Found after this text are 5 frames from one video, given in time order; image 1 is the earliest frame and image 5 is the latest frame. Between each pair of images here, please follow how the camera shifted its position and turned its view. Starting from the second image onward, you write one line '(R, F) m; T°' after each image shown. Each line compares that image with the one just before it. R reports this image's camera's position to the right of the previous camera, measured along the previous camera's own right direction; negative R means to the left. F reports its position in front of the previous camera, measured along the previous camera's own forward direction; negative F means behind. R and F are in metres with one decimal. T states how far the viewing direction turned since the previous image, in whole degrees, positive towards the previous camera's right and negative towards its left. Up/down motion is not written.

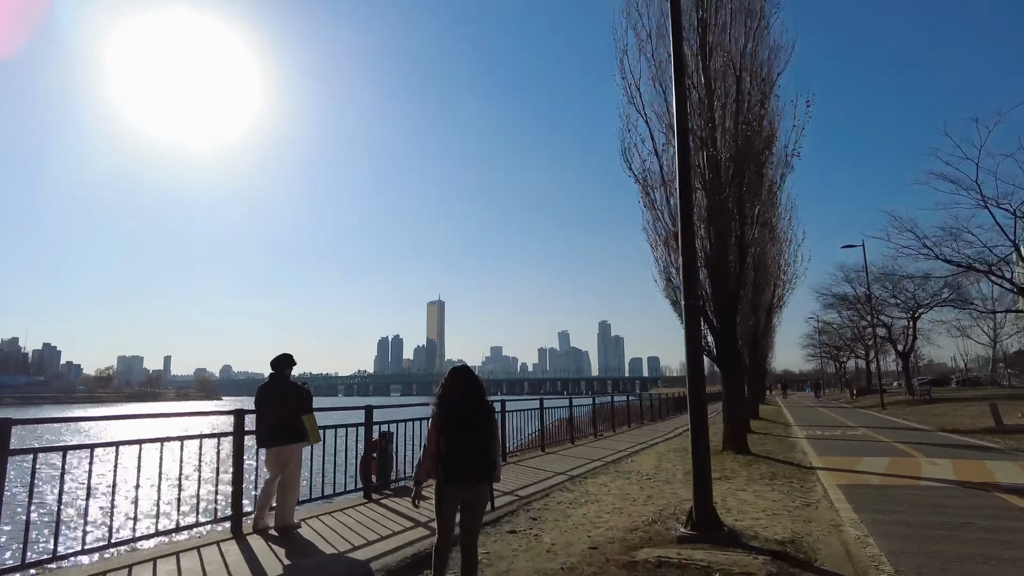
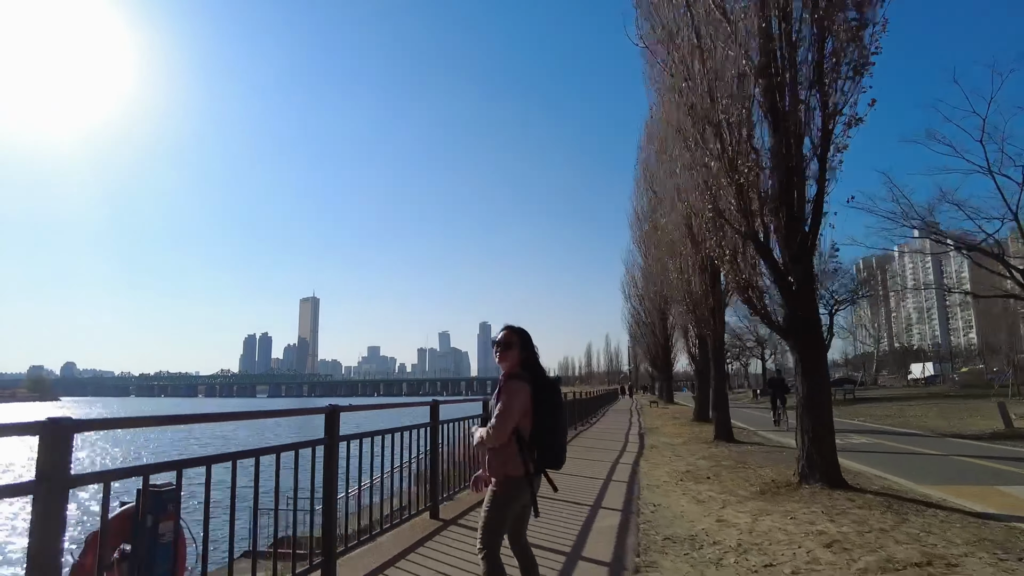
(-0.7, +5.8) m; +11°
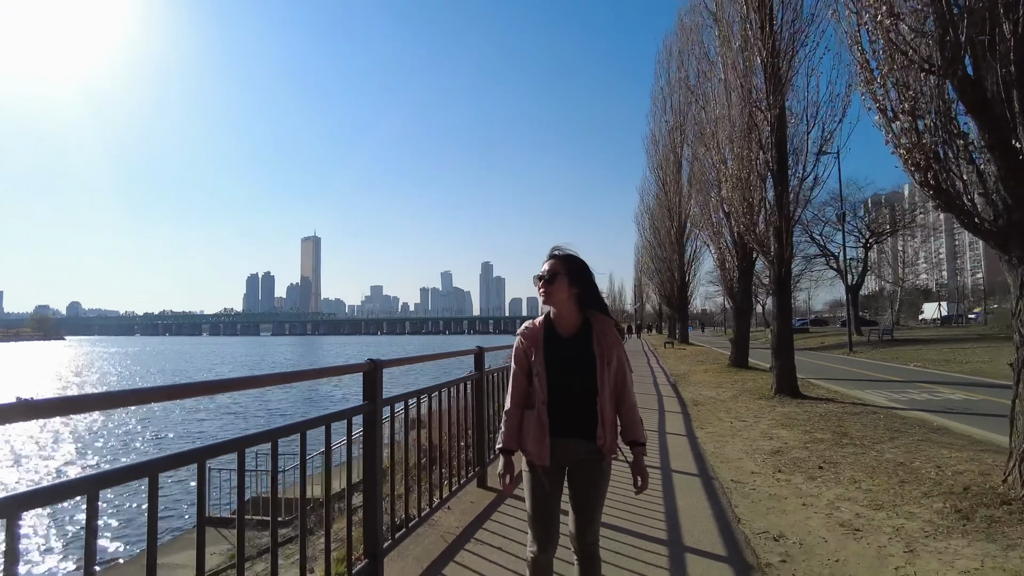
(-0.1, +3.4) m; 0°
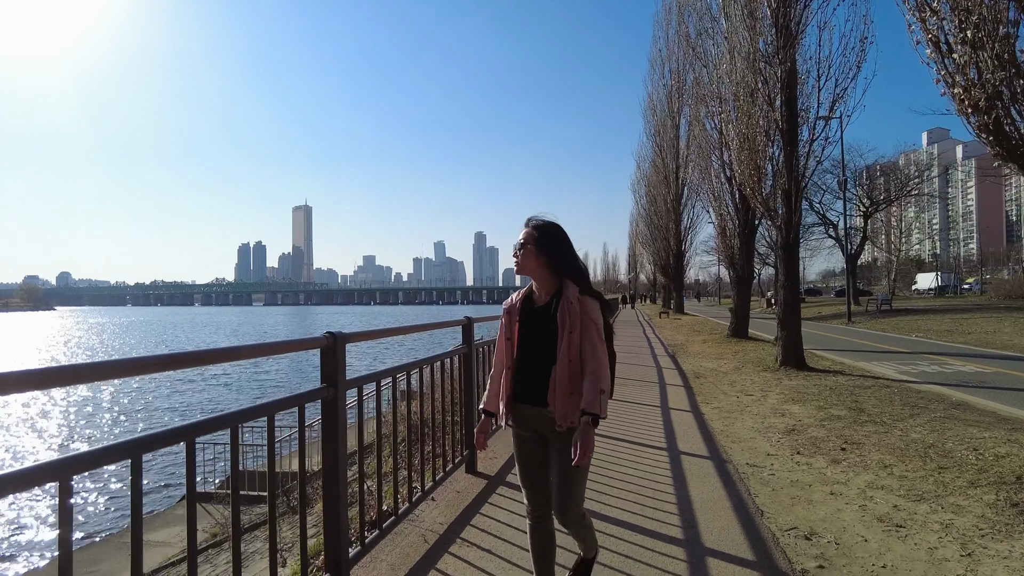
(0.0, +0.6) m; +1°
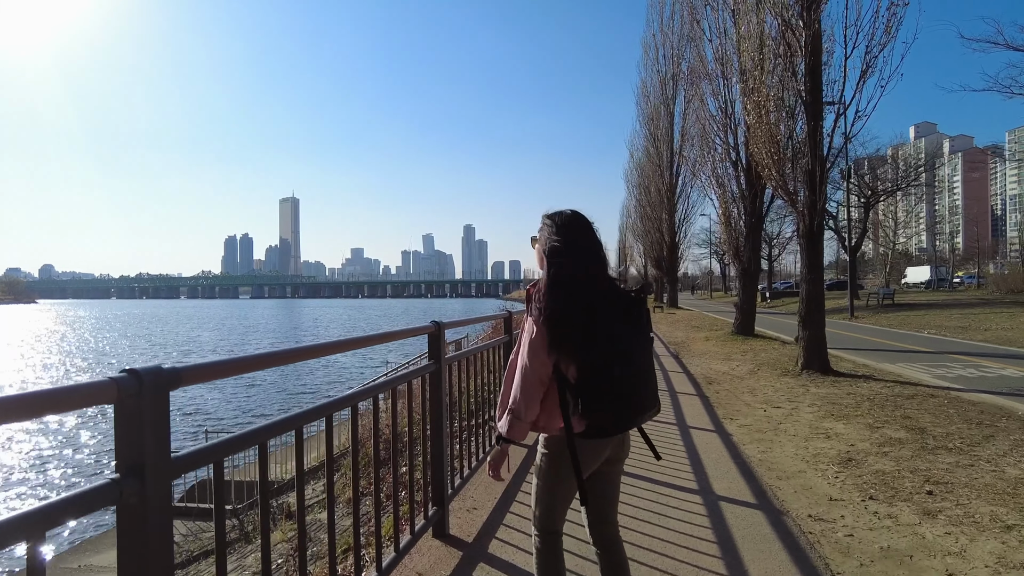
(0.0, +1.4) m; +1°
